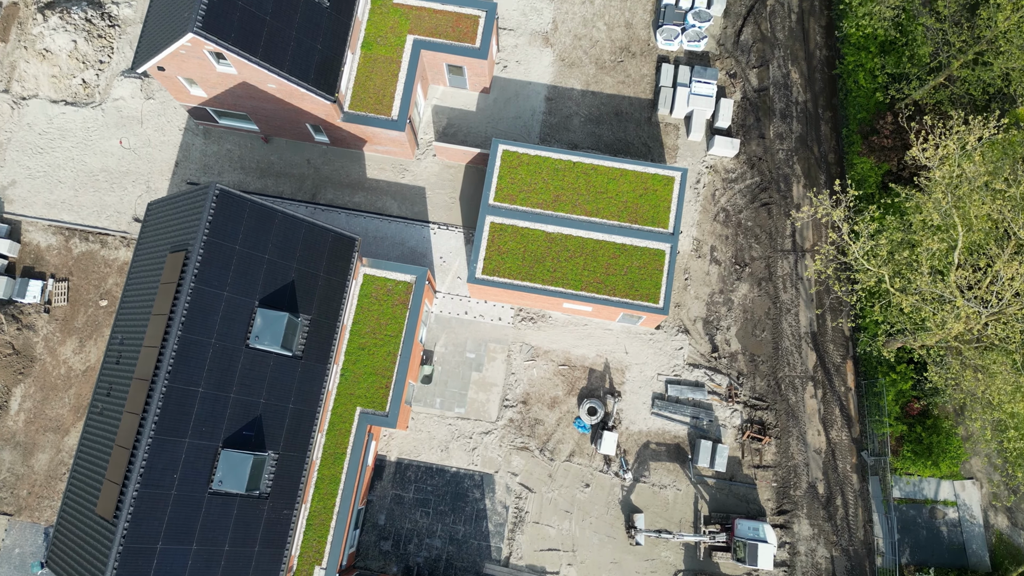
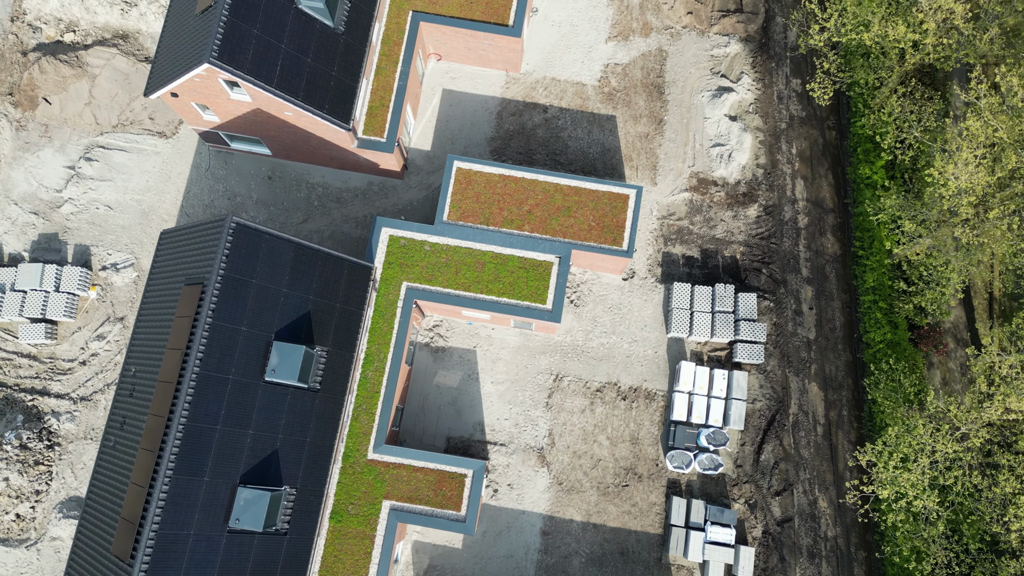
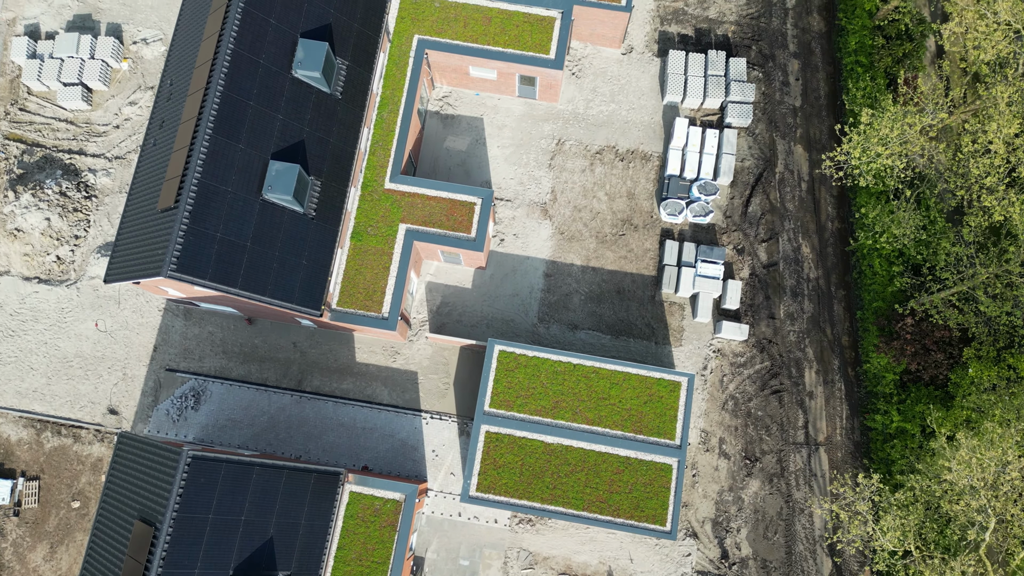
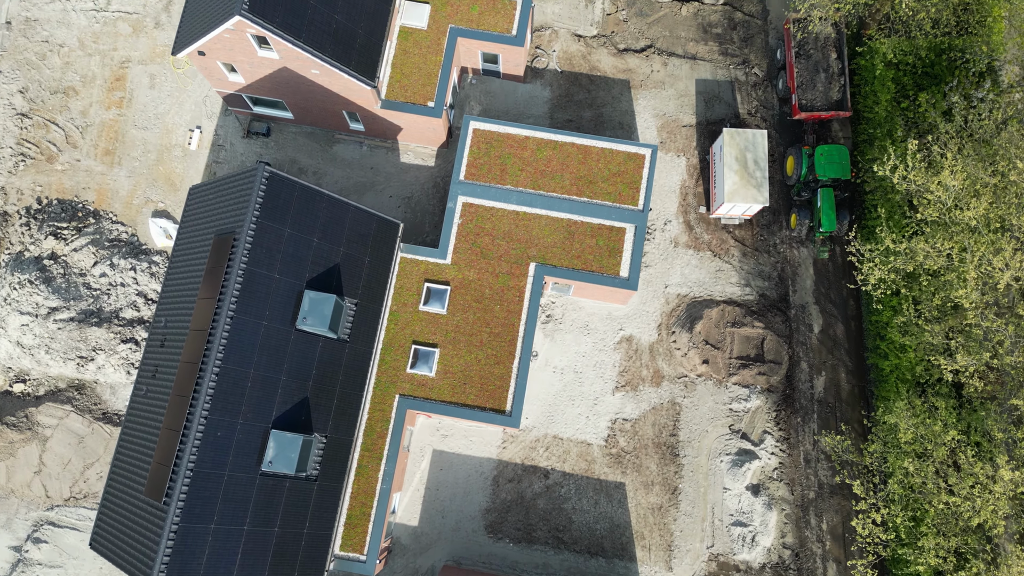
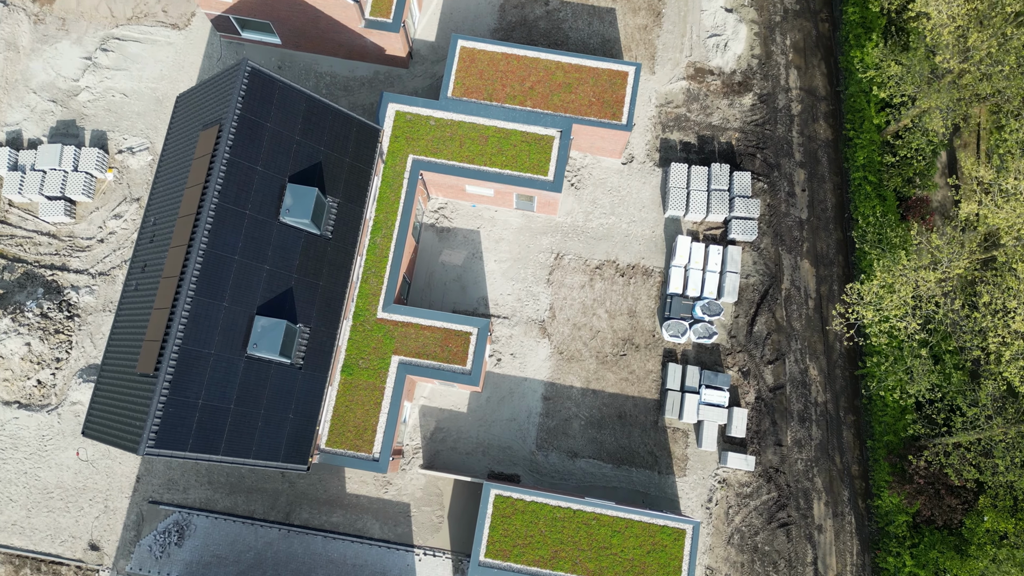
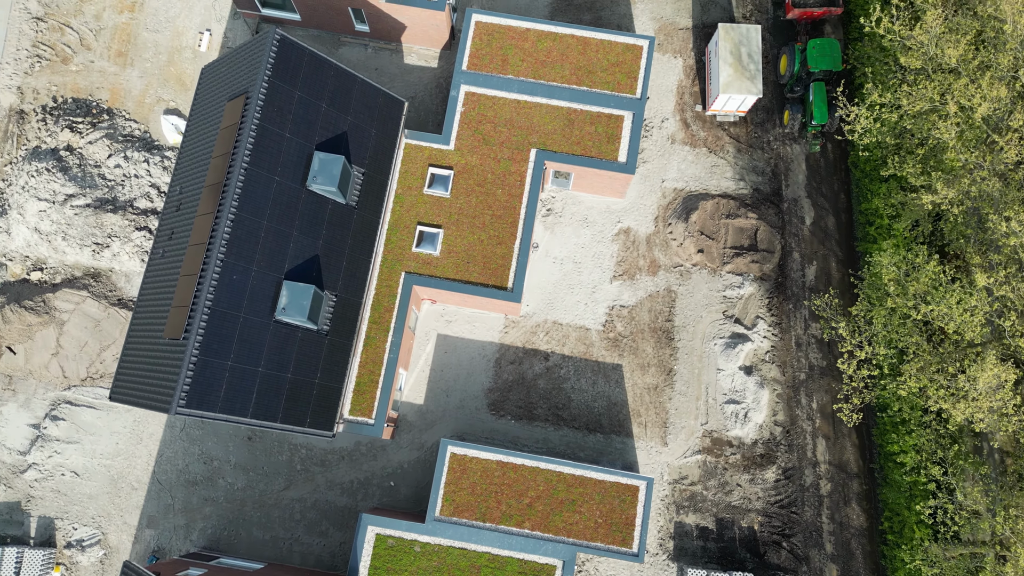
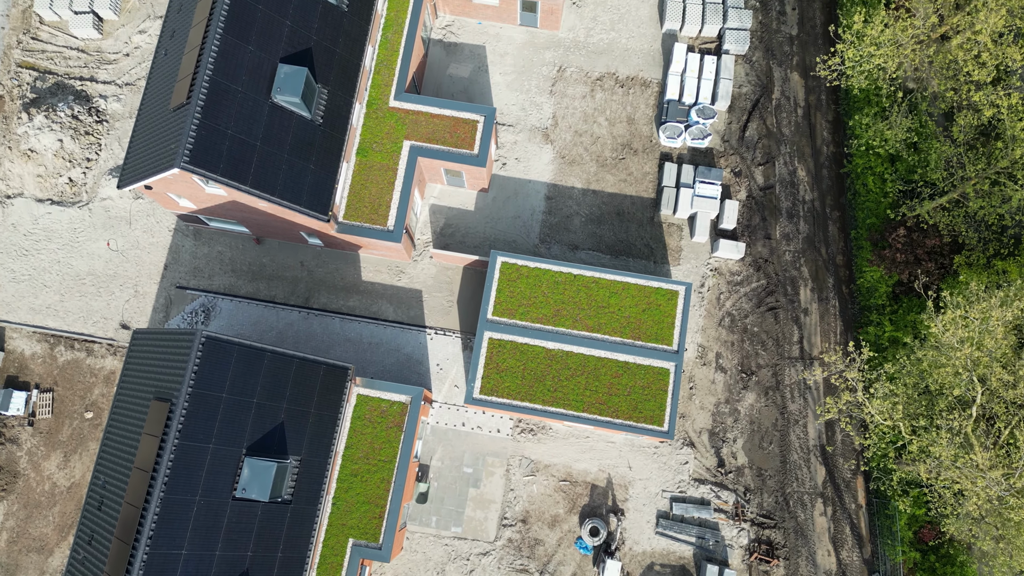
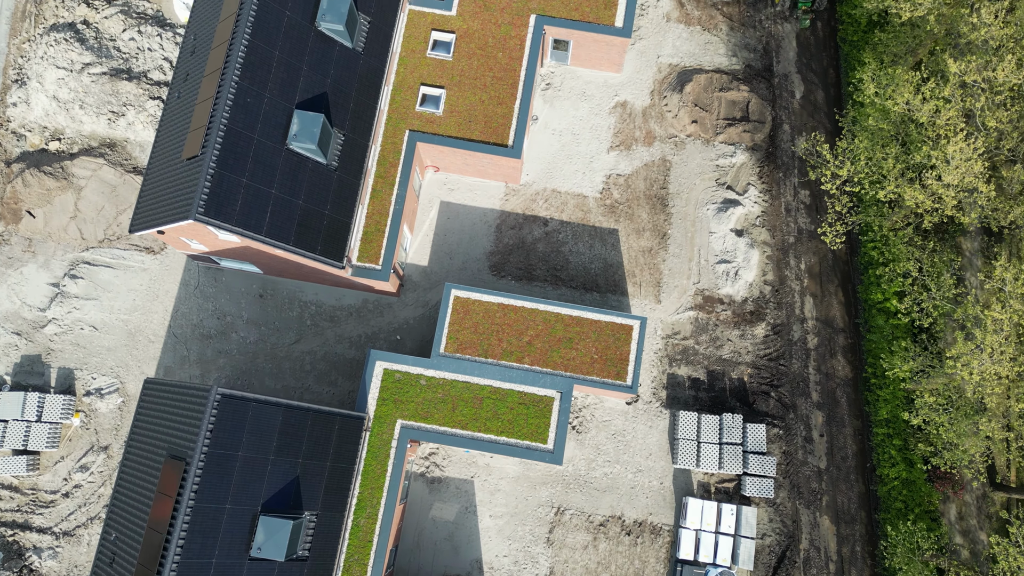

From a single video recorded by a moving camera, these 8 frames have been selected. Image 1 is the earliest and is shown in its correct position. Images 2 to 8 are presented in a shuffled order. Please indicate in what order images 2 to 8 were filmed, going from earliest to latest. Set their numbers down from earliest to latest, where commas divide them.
7, 3, 5, 2, 8, 6, 4
